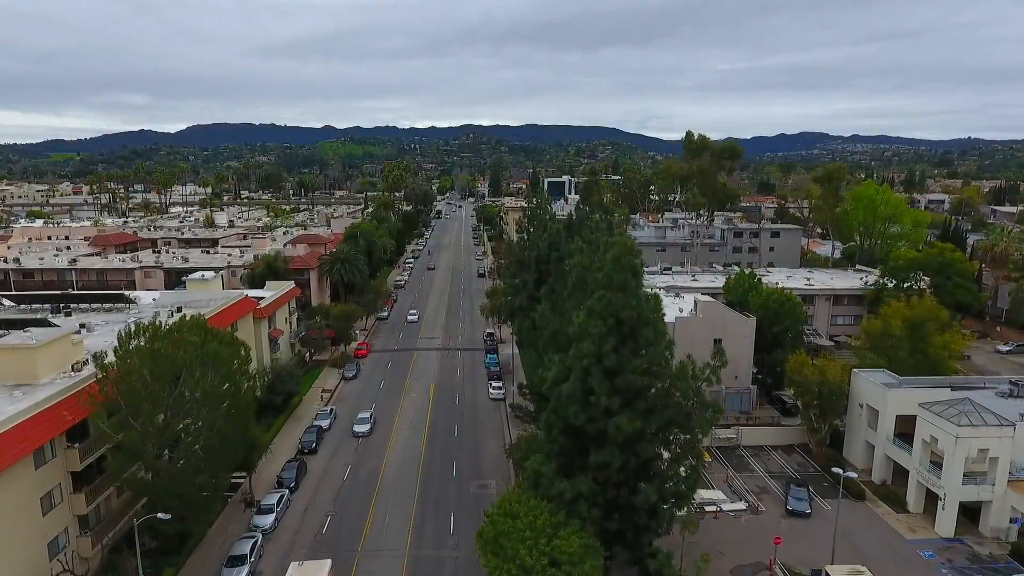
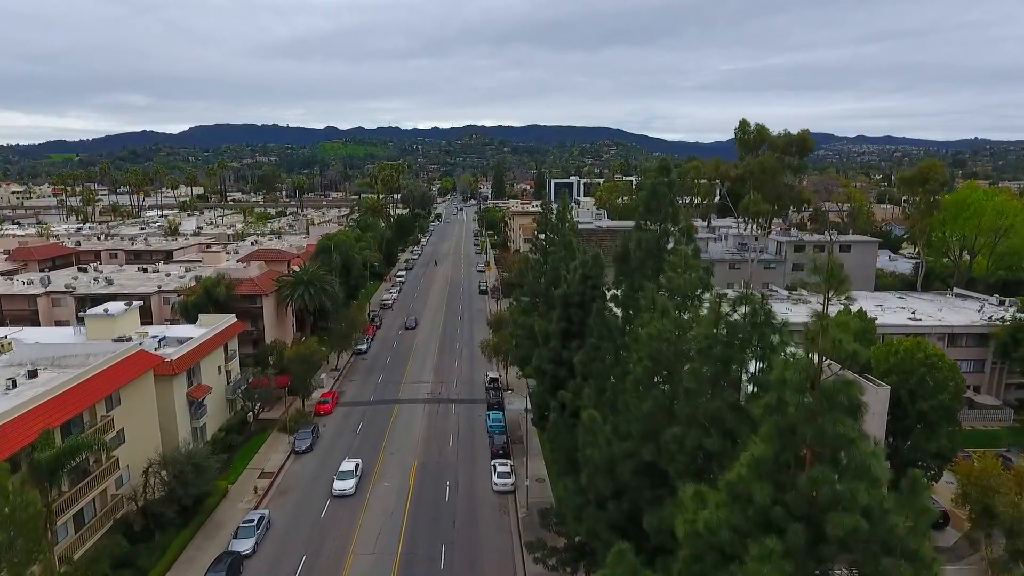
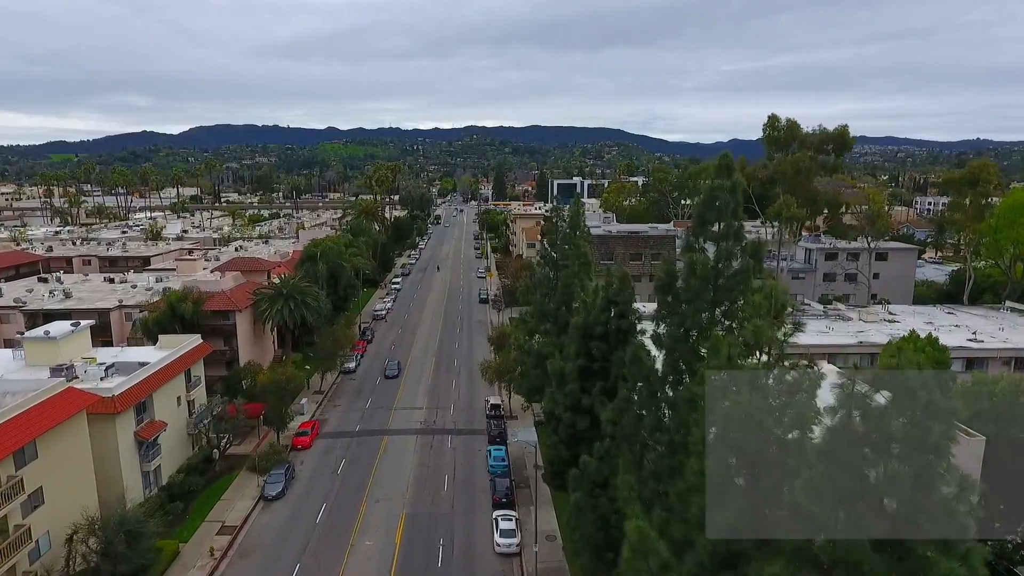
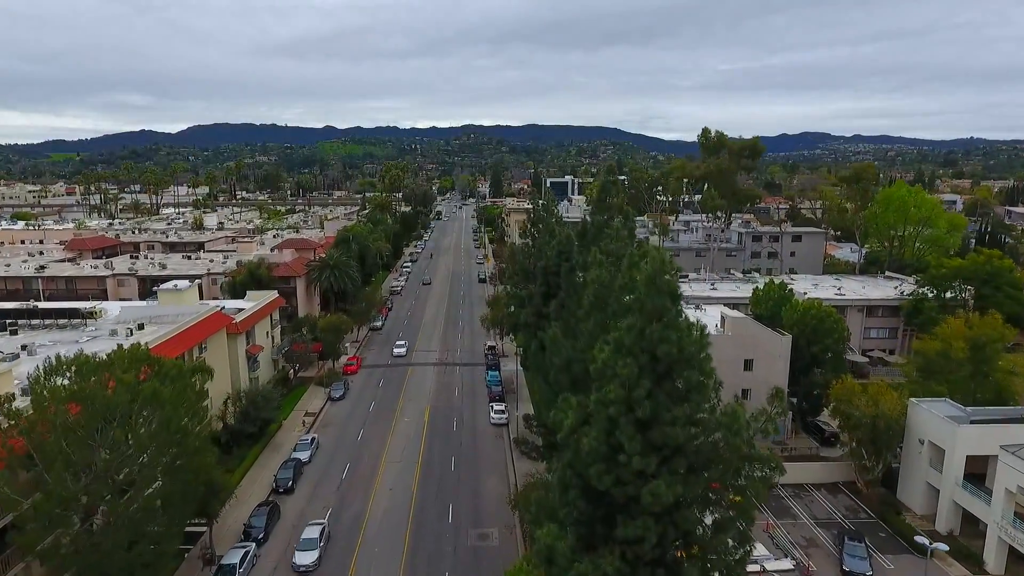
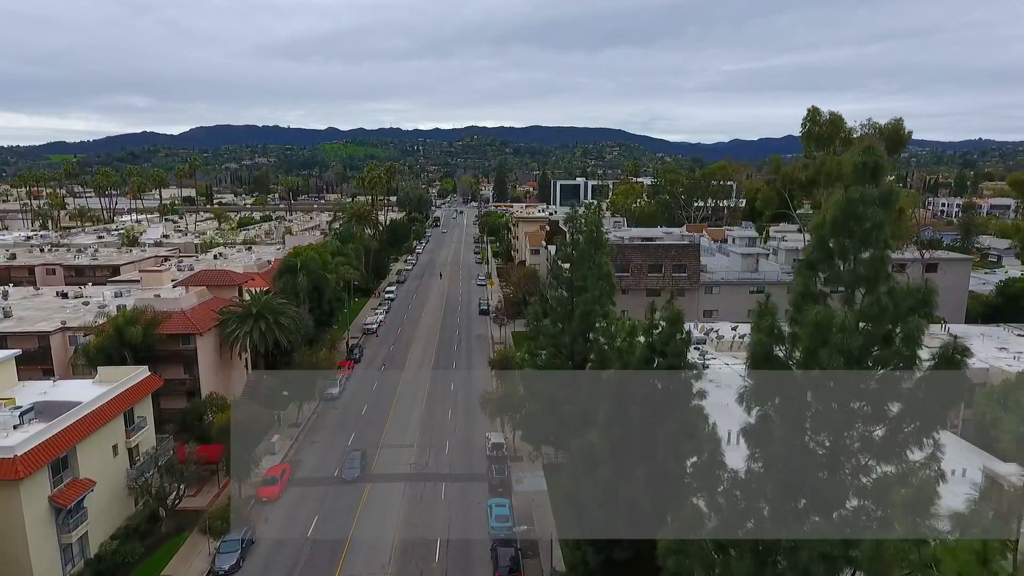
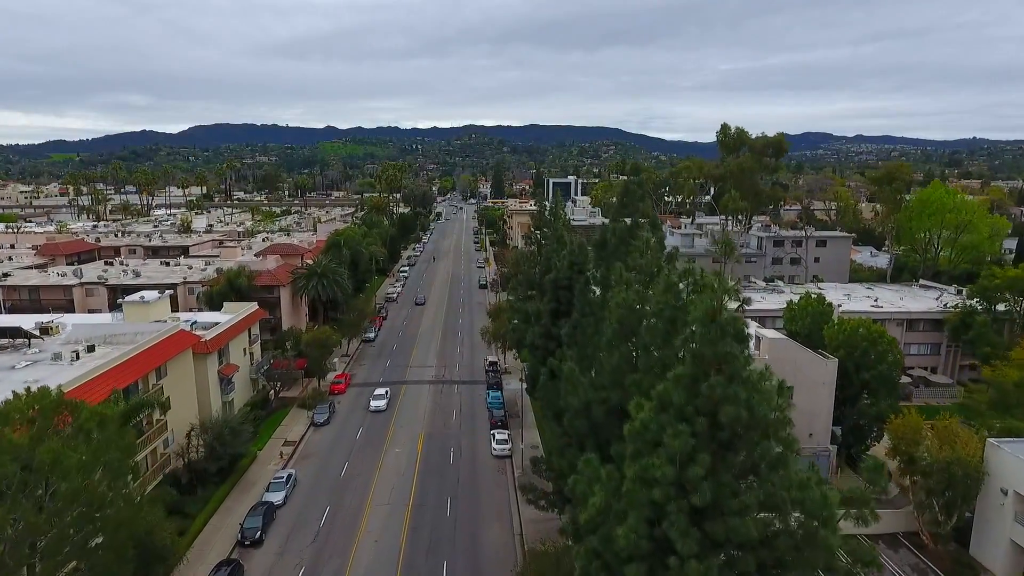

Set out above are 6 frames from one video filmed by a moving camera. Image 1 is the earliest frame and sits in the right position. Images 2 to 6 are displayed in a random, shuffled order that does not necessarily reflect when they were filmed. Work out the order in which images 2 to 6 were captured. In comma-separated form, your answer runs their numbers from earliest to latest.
4, 6, 2, 3, 5
